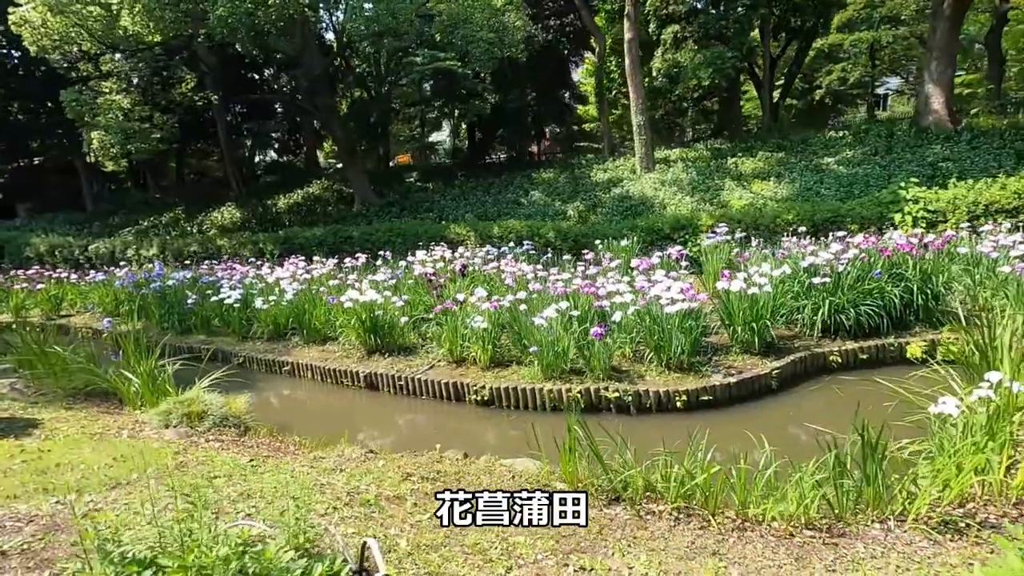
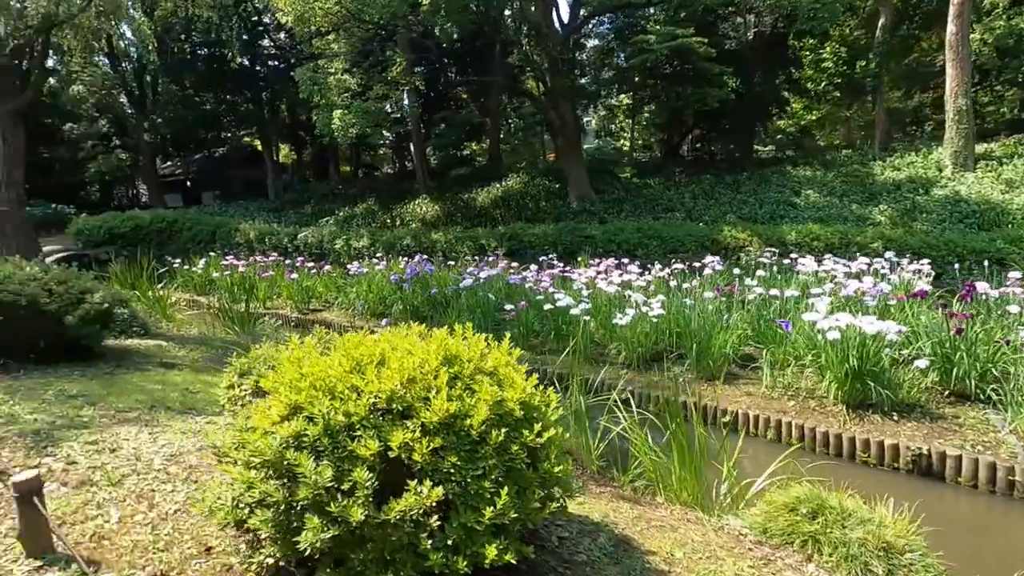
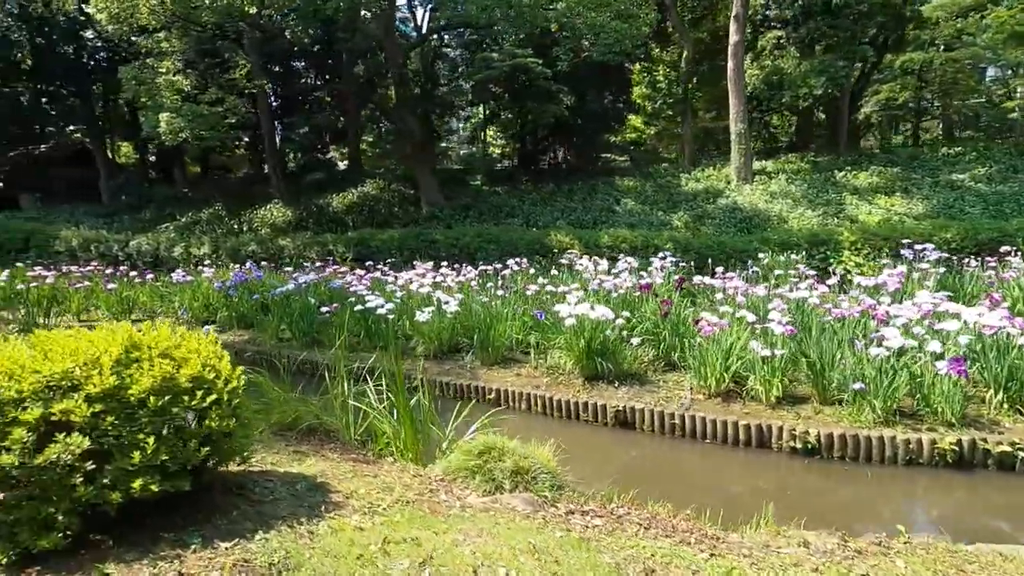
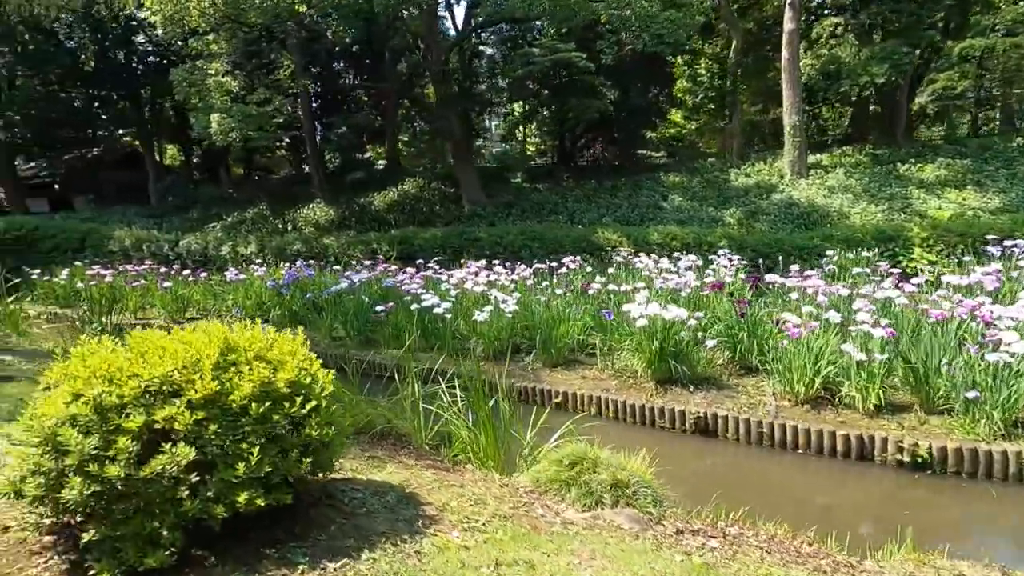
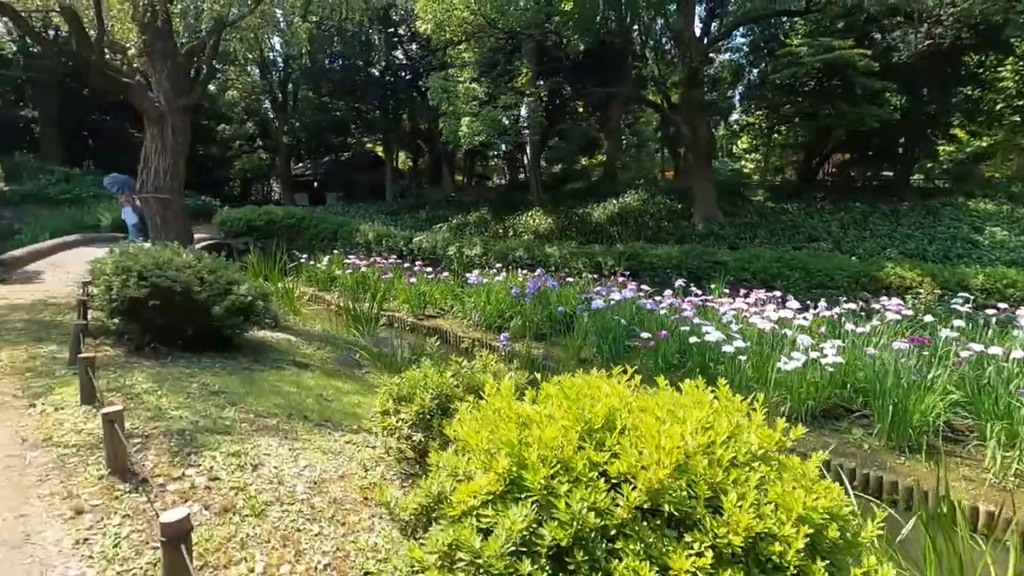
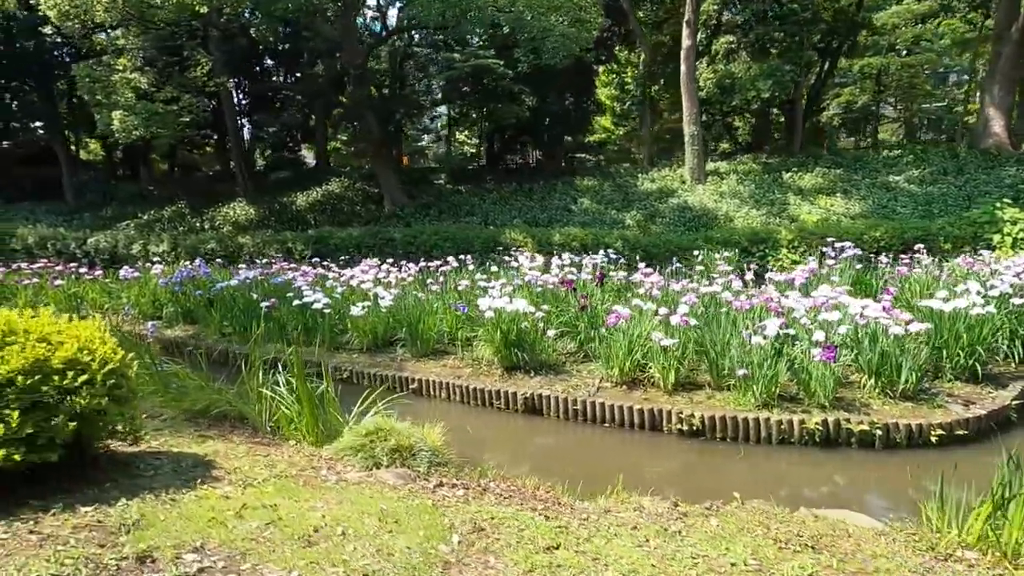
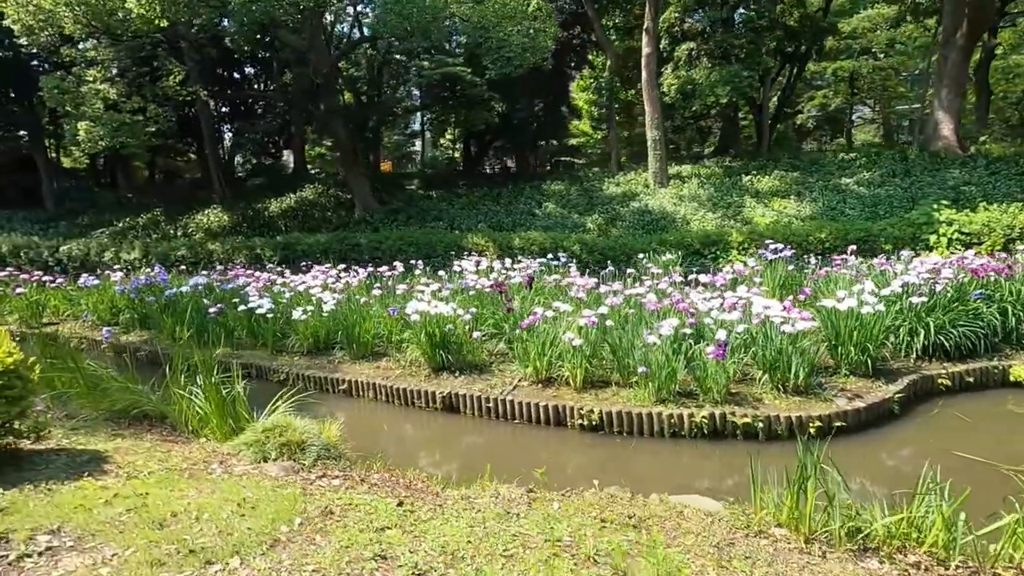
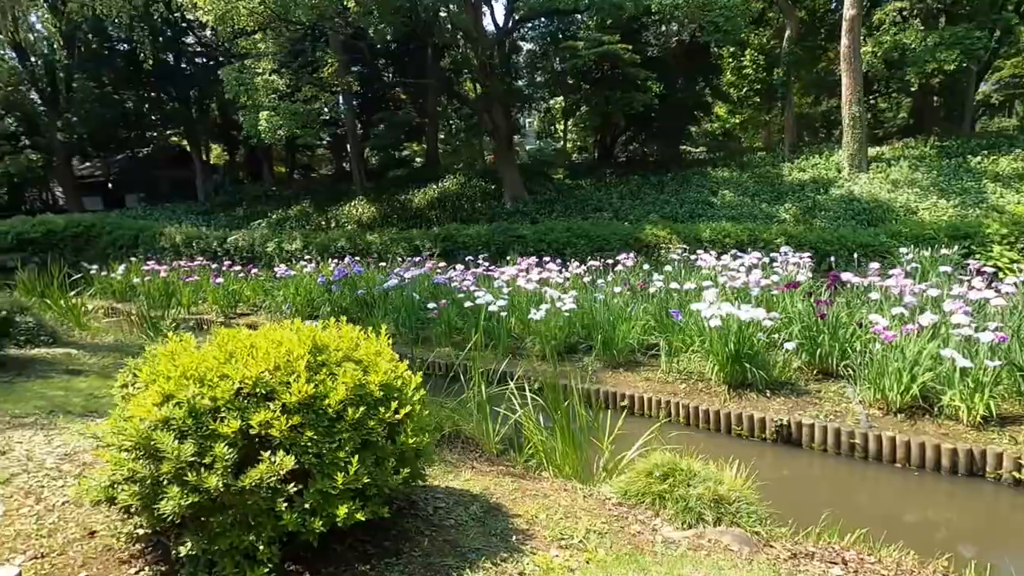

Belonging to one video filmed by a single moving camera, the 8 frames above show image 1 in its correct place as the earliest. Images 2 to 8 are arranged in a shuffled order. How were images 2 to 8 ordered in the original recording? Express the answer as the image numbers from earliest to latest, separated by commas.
7, 6, 3, 4, 8, 2, 5
